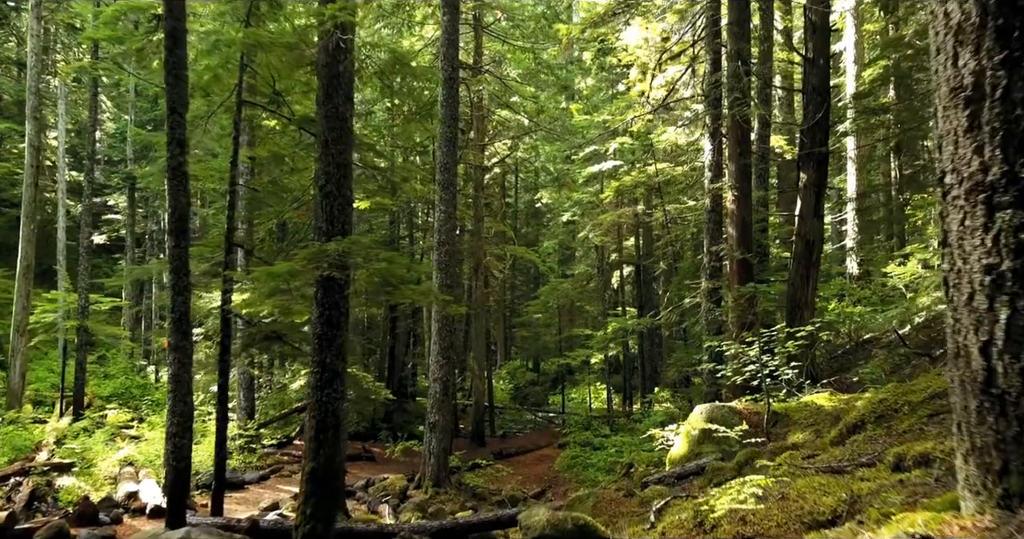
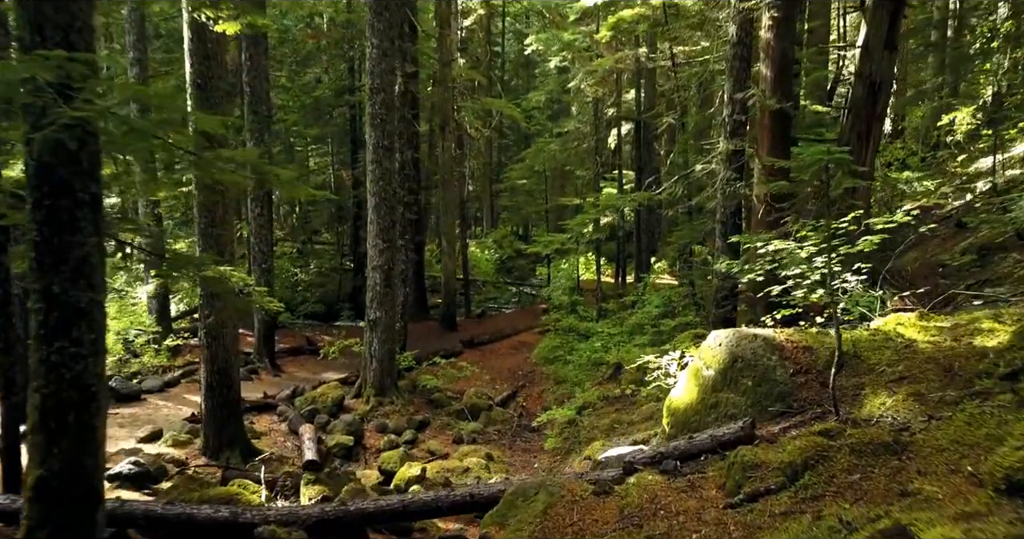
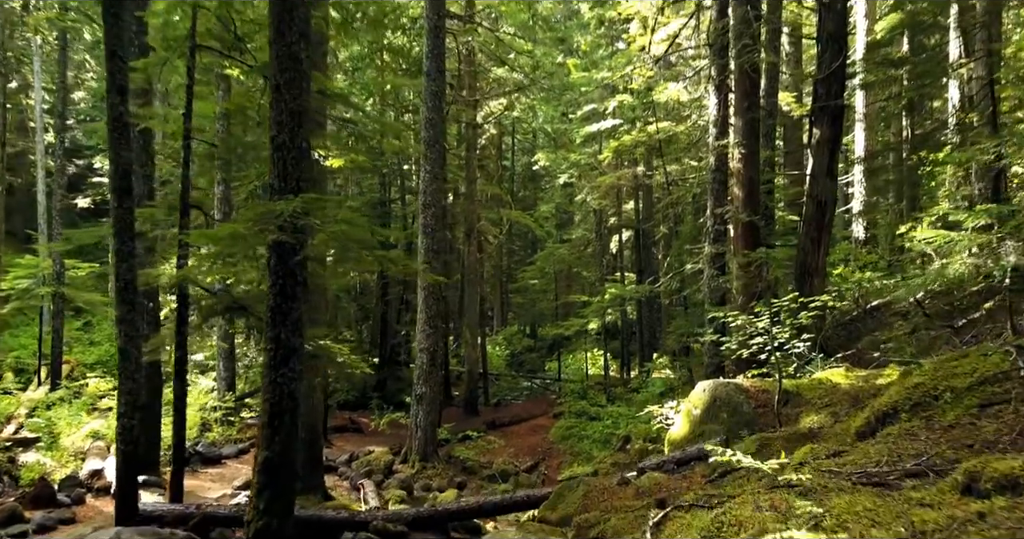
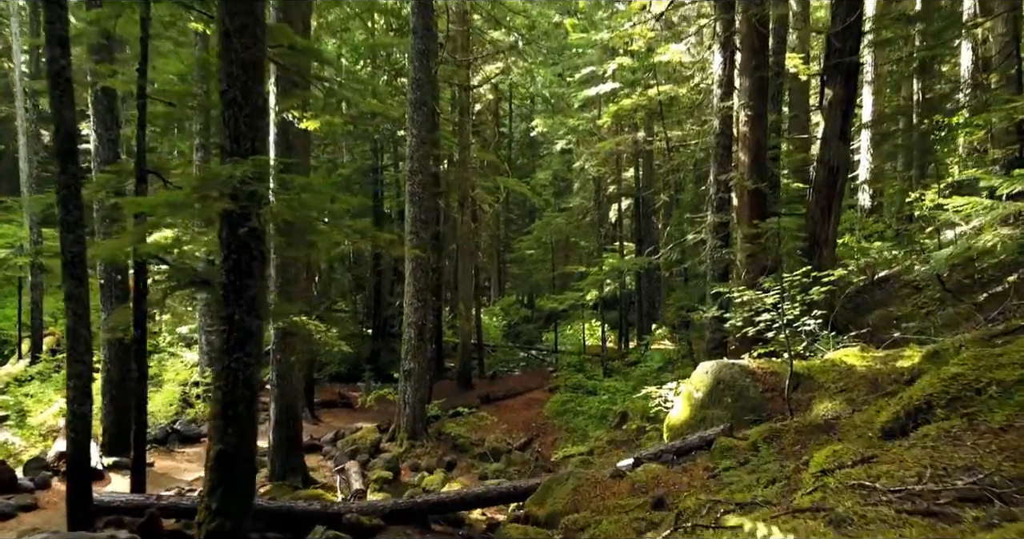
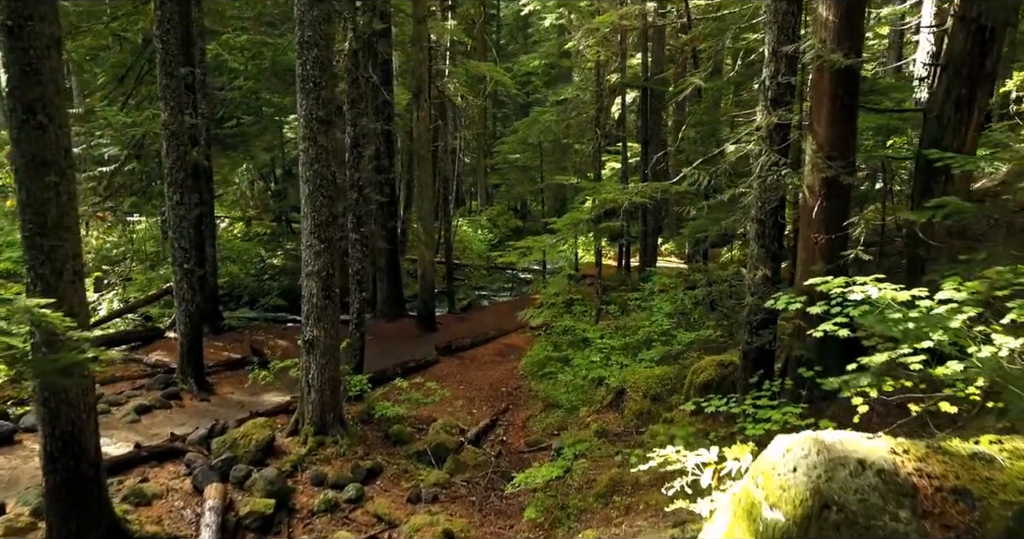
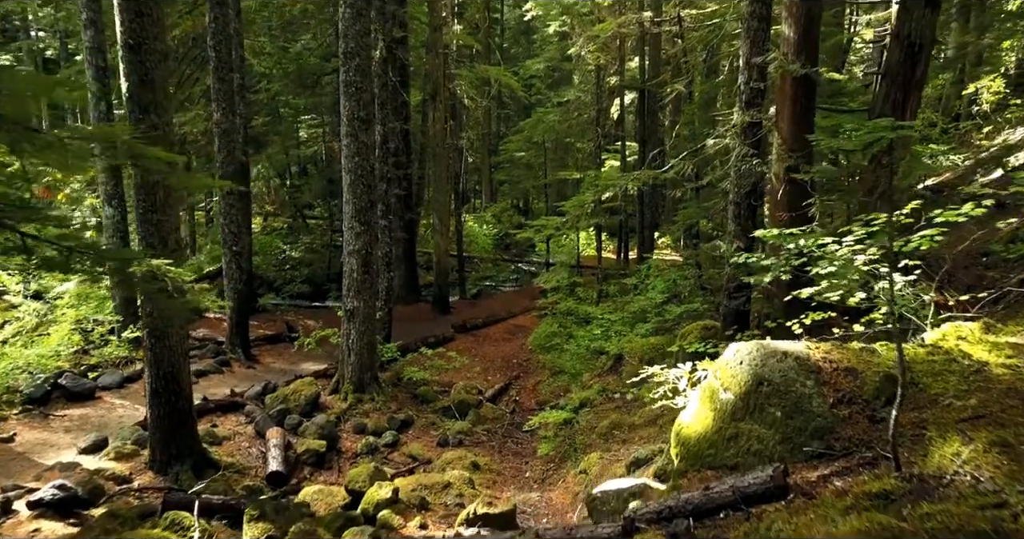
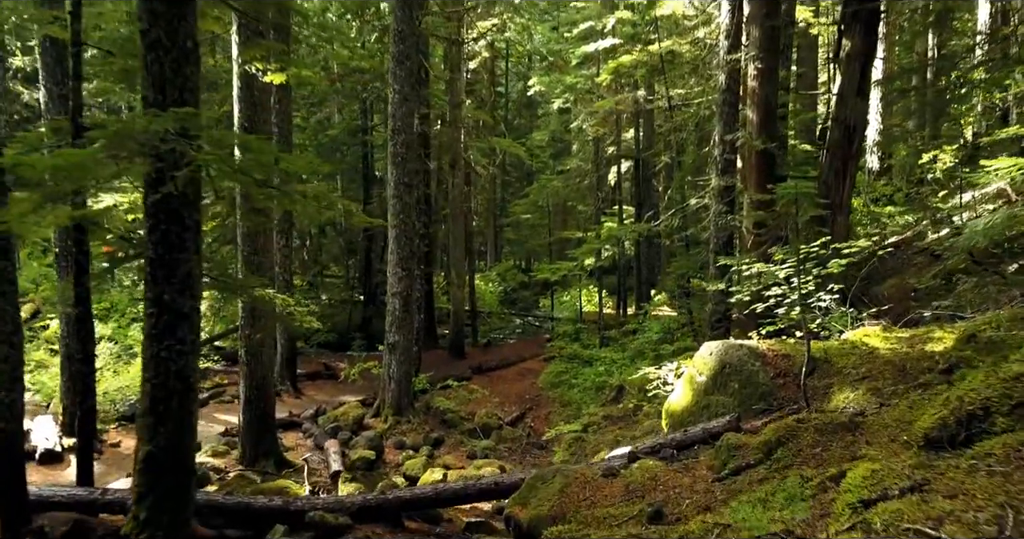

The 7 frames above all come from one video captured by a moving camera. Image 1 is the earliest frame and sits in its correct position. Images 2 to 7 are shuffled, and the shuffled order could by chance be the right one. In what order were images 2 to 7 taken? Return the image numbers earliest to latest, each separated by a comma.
3, 4, 7, 2, 6, 5
